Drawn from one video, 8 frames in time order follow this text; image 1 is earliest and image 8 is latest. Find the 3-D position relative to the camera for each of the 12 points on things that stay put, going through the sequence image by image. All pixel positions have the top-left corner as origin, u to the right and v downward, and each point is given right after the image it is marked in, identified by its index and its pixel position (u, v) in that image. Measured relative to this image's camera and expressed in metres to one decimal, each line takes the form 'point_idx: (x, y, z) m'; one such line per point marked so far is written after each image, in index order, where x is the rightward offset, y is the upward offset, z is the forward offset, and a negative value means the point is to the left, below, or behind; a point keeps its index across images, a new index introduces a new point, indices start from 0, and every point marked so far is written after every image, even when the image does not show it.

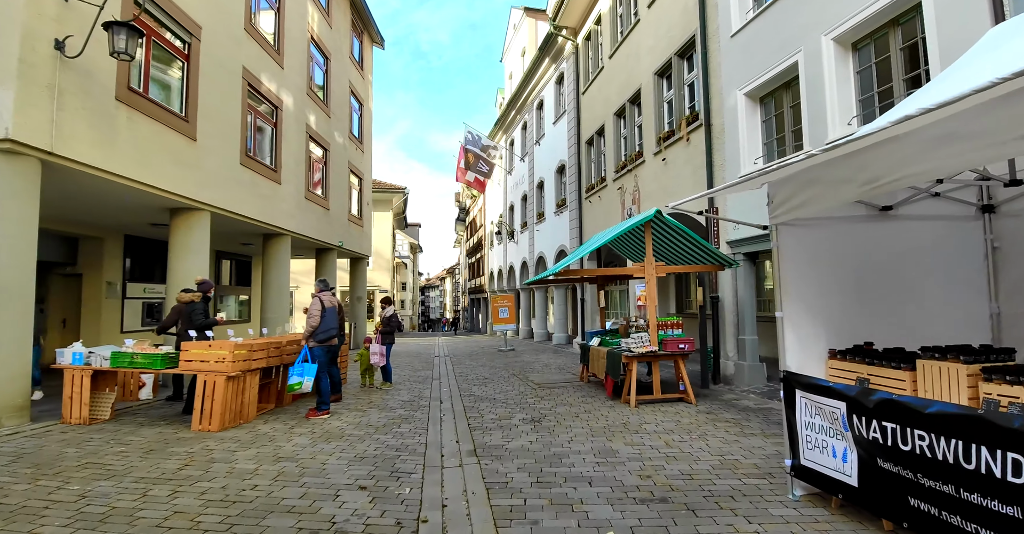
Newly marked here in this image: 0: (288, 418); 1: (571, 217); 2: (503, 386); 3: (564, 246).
0: (-3.0, -2.0, +7.3) m
1: (+2.0, +1.6, +18.1) m
2: (-0.1, -2.2, +10.1) m
3: (+1.8, +0.7, +18.8) m
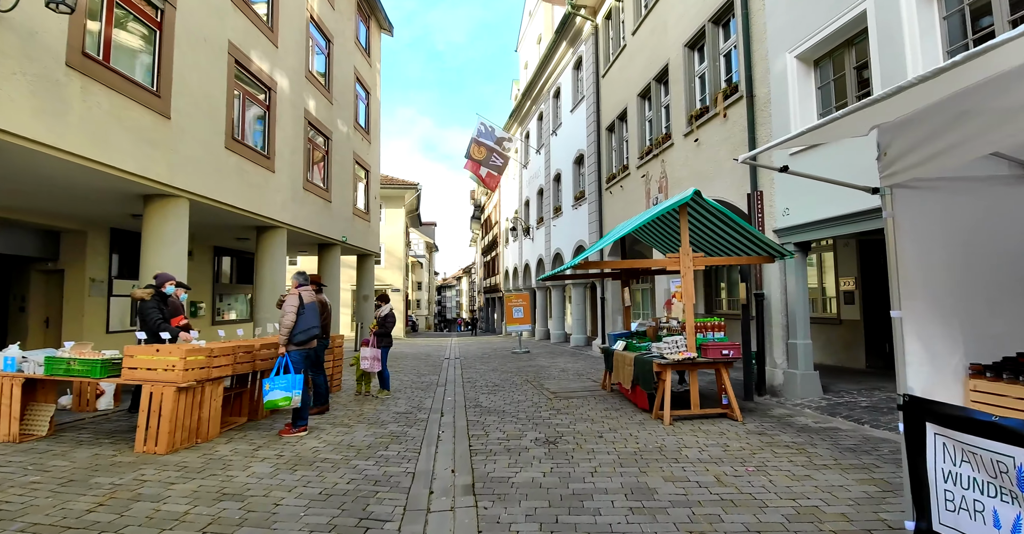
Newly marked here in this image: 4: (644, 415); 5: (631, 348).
0: (-2.9, -1.9, +6.1) m
1: (+2.4, +1.7, +16.8) m
2: (+0.1, -2.1, +8.9) m
3: (+2.2, +0.8, +17.6) m
4: (+1.7, -1.9, +7.1) m
5: (+1.7, -1.2, +8.0) m
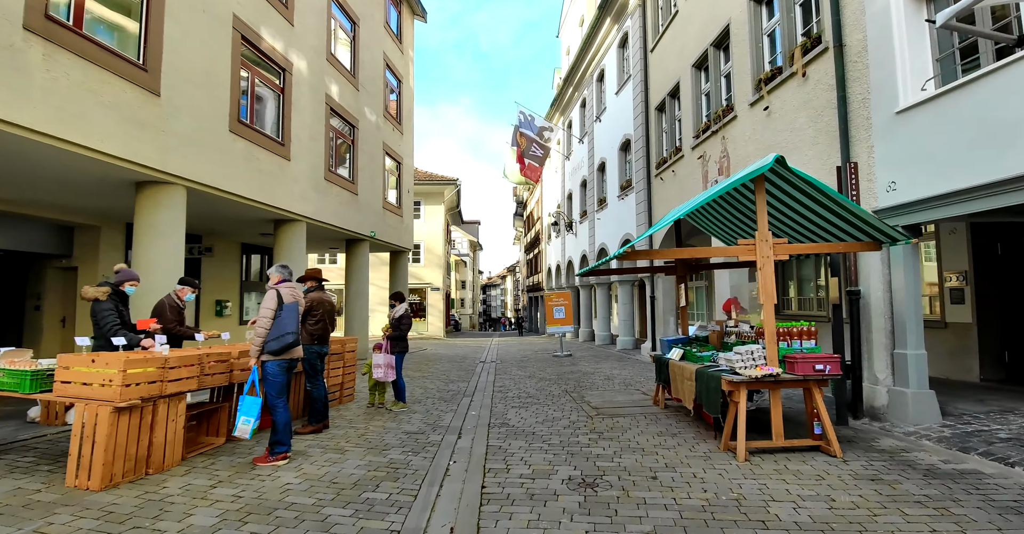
0: (-2.6, -1.8, +5.0) m
1: (+3.5, +1.9, +15.2) m
2: (+0.5, -2.0, +7.5) m
3: (+3.4, +0.9, +16.0) m
4: (+2.0, -1.8, +5.6) m
5: (+2.1, -1.1, +6.4) m
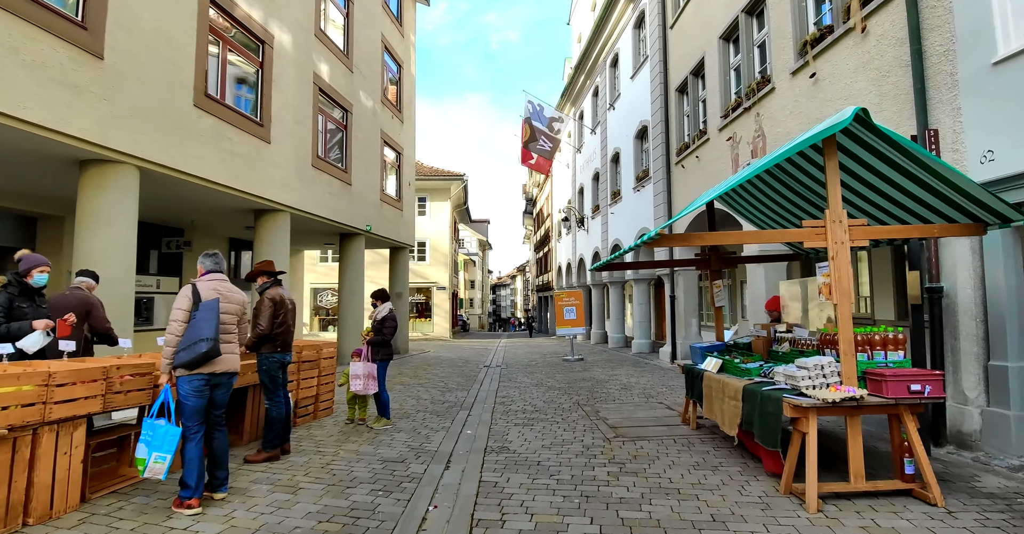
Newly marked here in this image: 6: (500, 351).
0: (-2.7, -1.7, +3.9) m
1: (+3.7, +1.9, +13.9) m
2: (+0.5, -1.9, +6.3) m
3: (+3.6, +1.0, +14.7) m
4: (+2.0, -1.7, +4.4) m
5: (+2.1, -1.0, +5.2) m
6: (-0.4, -2.9, +18.8) m
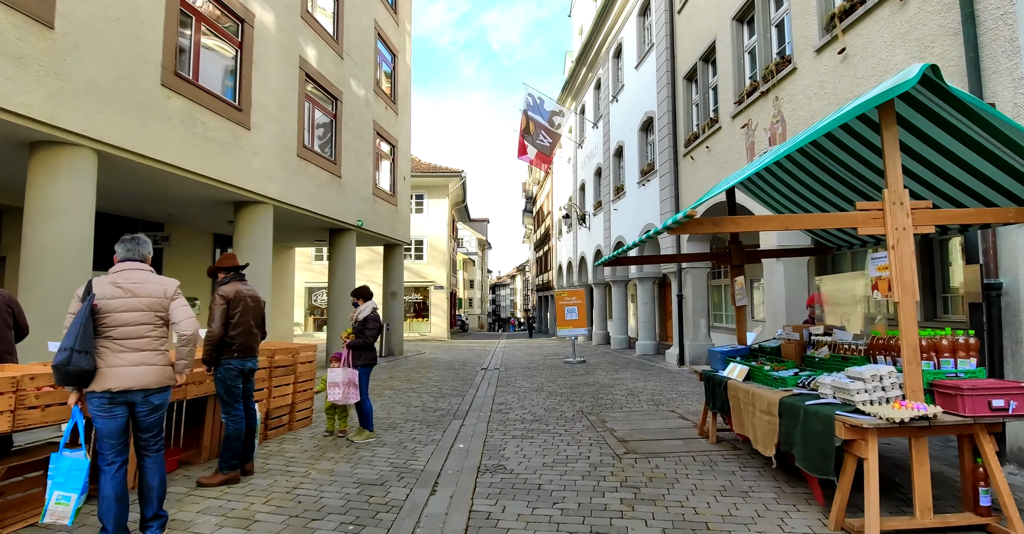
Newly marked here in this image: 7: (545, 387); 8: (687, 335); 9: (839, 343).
0: (-2.7, -1.7, +3.2) m
1: (+3.6, +2.0, +13.2) m
2: (+0.5, -1.8, +5.6) m
3: (+3.6, +1.1, +14.0) m
4: (+2.0, -1.7, +3.7) m
5: (+2.1, -0.9, +4.5) m
6: (-0.5, -2.8, +18.1) m
7: (+0.6, -2.2, +9.9) m
8: (+3.9, -1.5, +12.1) m
9: (+2.7, -0.6, +4.6) m
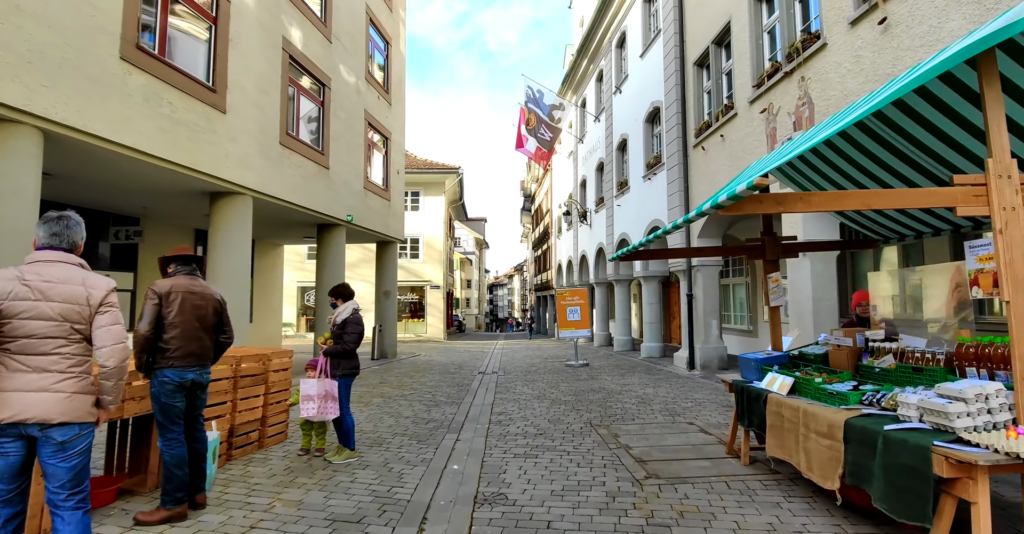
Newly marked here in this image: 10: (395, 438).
0: (-2.7, -1.6, +2.4) m
1: (+3.6, +2.1, +12.5) m
2: (+0.5, -1.8, +4.8) m
3: (+3.5, +1.1, +13.3) m
4: (+2.0, -1.6, +2.9) m
5: (+2.1, -0.9, +3.7) m
6: (-0.5, -2.8, +17.4) m
7: (+0.6, -2.1, +9.2) m
8: (+3.8, -1.5, +11.4) m
9: (+2.7, -0.6, +3.9) m
10: (-1.3, -1.9, +6.1) m
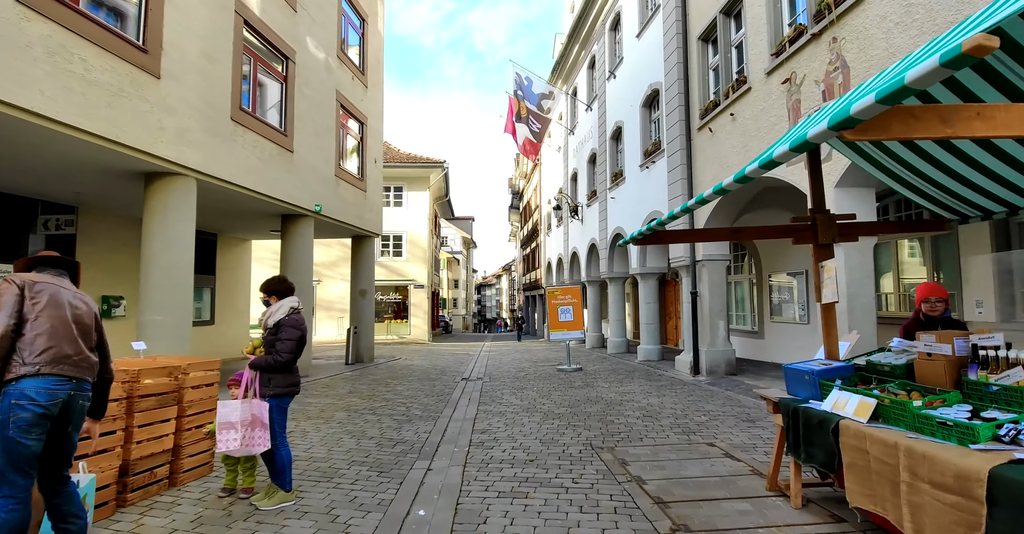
0: (-2.7, -1.5, +1.2) m
1: (+3.3, +2.1, +11.4) m
2: (+0.4, -1.7, +3.7) m
3: (+3.2, +1.2, +12.2) m
4: (+1.9, -1.5, +1.8) m
5: (+2.0, -0.8, +2.6) m
6: (-0.9, -2.7, +16.2) m
7: (+0.4, -2.0, +8.0) m
8: (+3.6, -1.4, +10.3) m
9: (+2.6, -0.5, +2.8) m
10: (-1.5, -1.8, +4.9) m
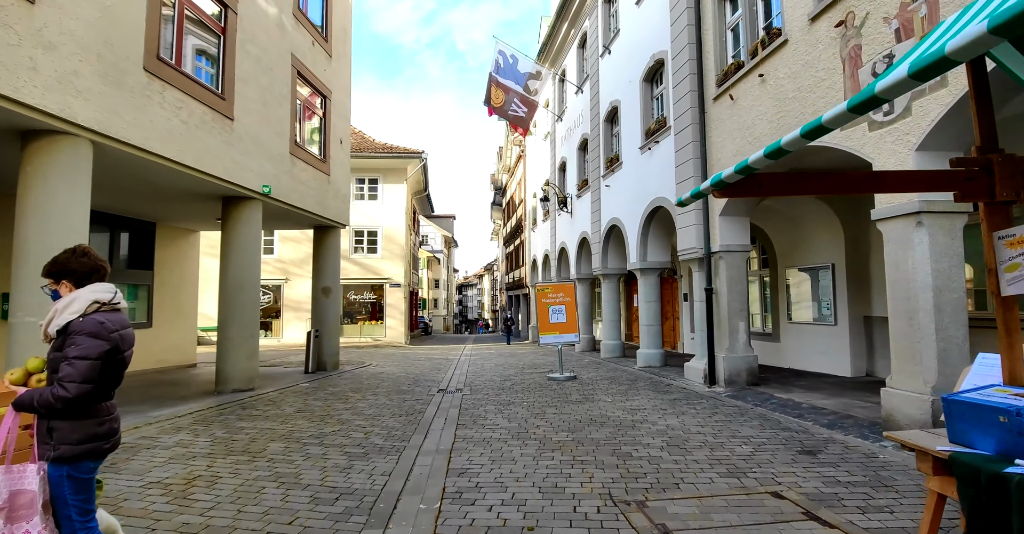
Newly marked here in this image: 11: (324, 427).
0: (-2.6, -1.4, -0.5) m
1: (+3.1, +2.3, +10.0) m
2: (+0.4, -1.6, +2.1) m
3: (+2.9, +1.4, +10.7) m
4: (+2.0, -1.4, +0.3) m
5: (+2.0, -0.7, +1.1) m
6: (-1.3, -2.6, +14.6) m
7: (+0.2, -1.9, +6.4) m
8: (+3.4, -1.2, +8.9) m
9: (+2.7, -0.3, +1.3) m
10: (-1.5, -1.7, +3.3) m
11: (-2.2, -1.9, +6.5) m
